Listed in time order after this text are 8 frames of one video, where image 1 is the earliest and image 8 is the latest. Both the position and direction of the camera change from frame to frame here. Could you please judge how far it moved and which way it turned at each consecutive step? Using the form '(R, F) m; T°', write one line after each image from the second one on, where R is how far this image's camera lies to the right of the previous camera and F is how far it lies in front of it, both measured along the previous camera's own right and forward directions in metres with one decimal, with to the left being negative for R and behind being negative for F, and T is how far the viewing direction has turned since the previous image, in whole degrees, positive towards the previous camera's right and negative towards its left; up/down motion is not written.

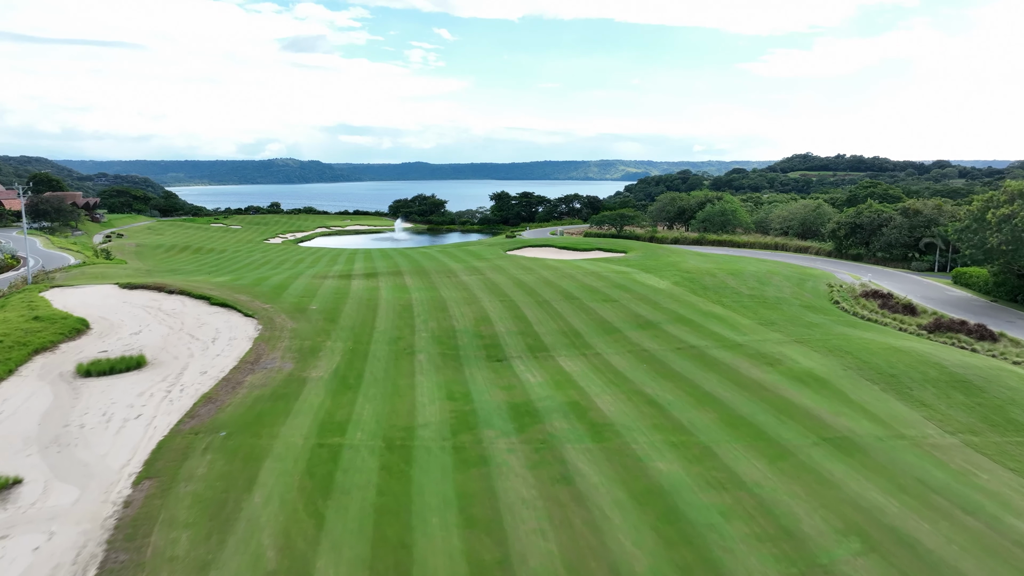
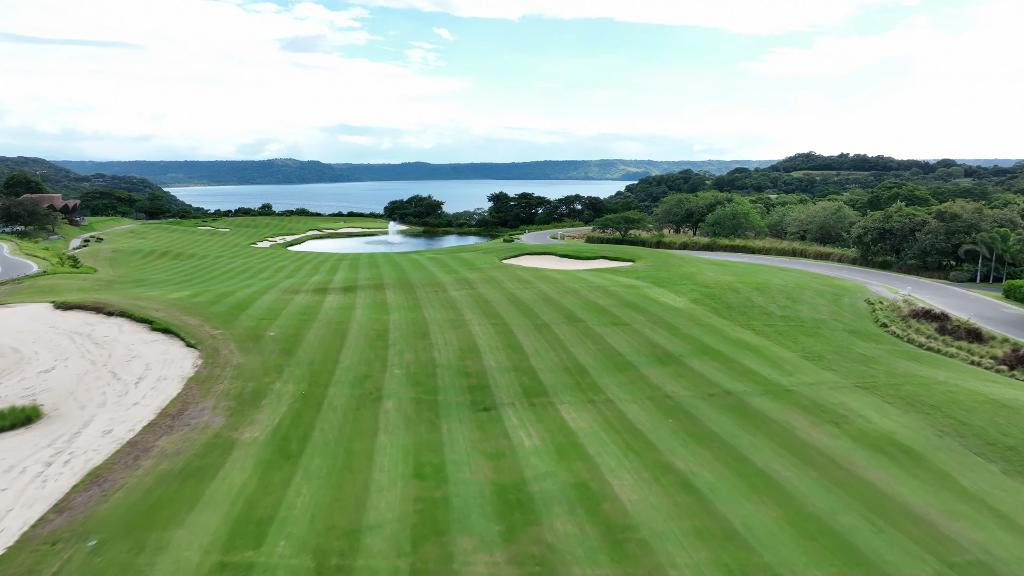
(+0.2, +3.1) m; 0°
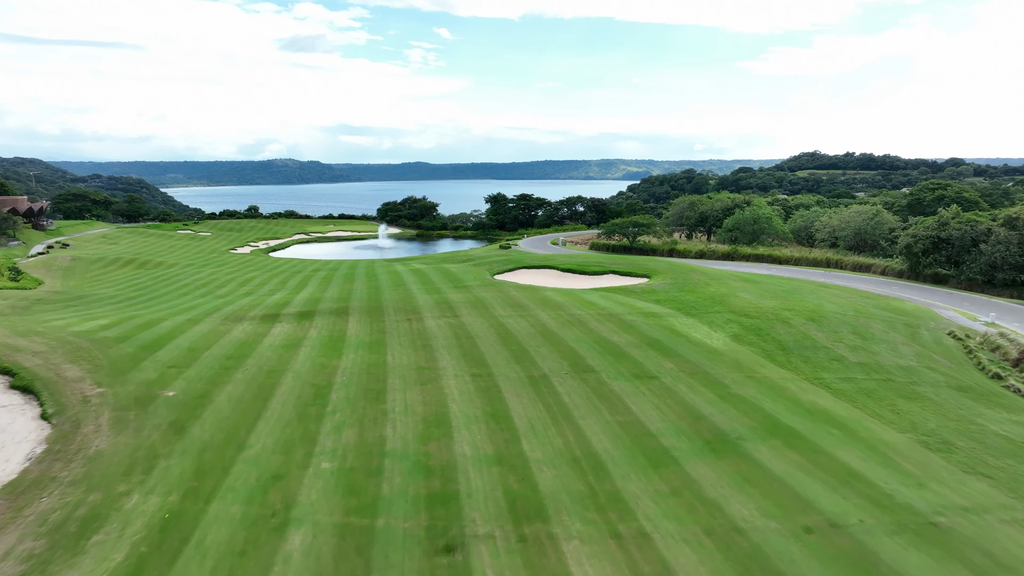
(+0.3, +4.6) m; 0°
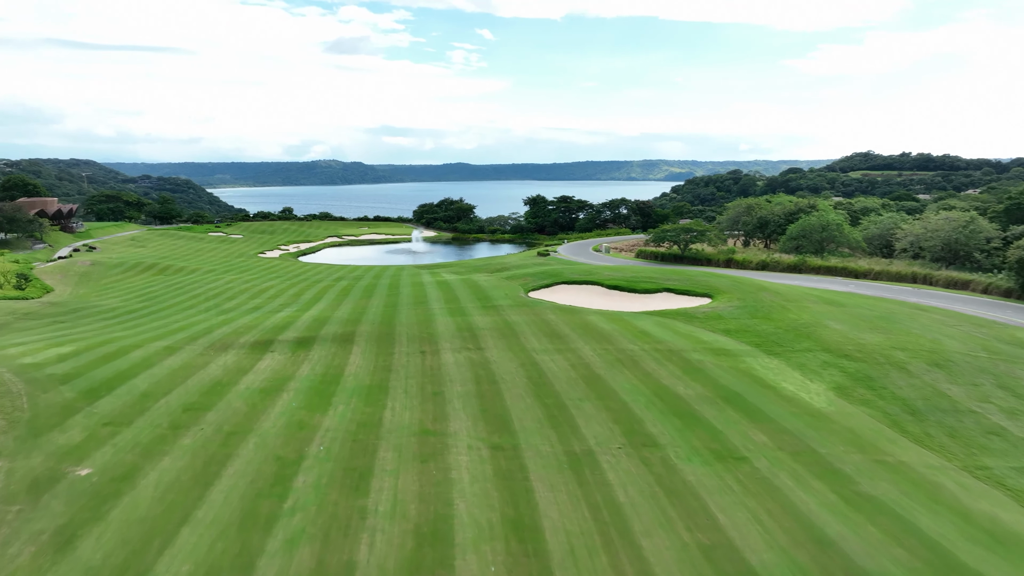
(+0.1, +3.6) m; -3°
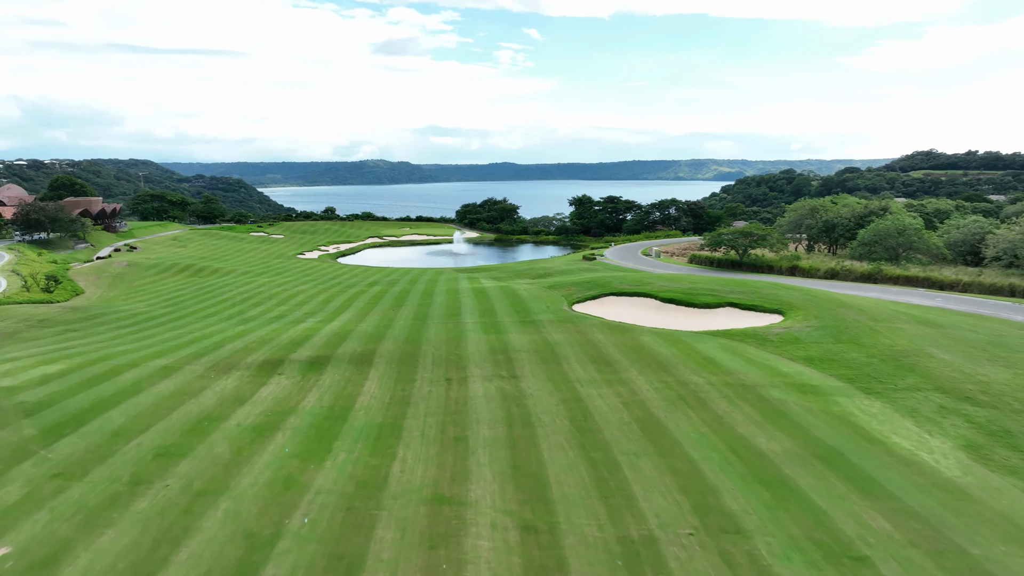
(+0.1, +2.4) m; -4°
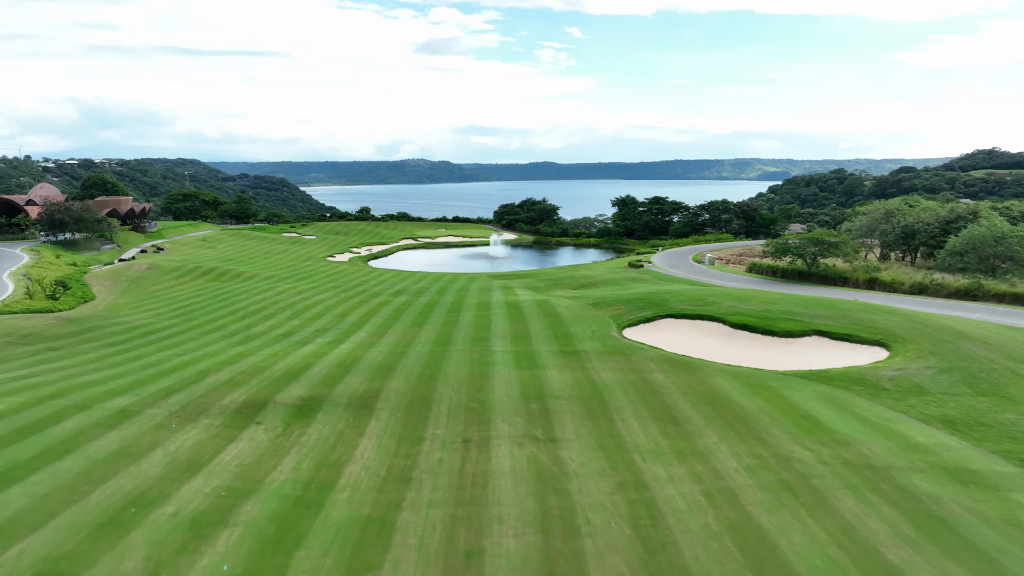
(0.0, +3.4) m; -3°
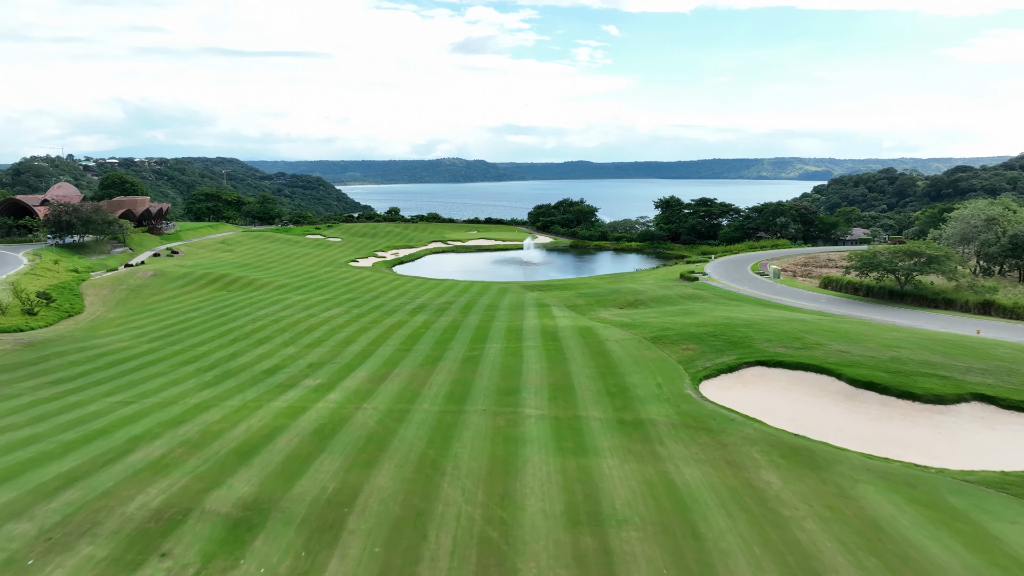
(-0.1, +4.4) m; -3°
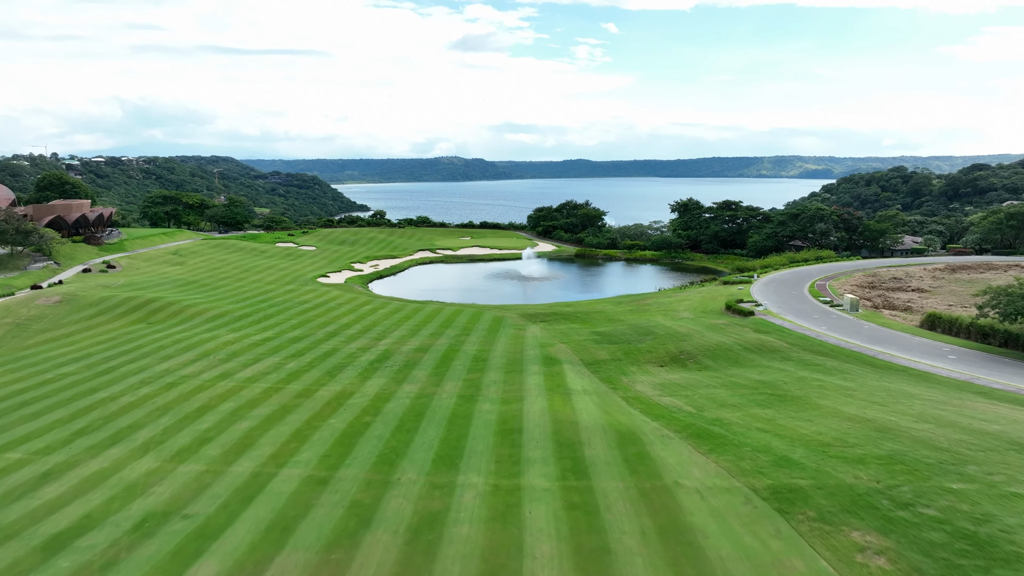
(+0.1, +8.3) m; 0°
